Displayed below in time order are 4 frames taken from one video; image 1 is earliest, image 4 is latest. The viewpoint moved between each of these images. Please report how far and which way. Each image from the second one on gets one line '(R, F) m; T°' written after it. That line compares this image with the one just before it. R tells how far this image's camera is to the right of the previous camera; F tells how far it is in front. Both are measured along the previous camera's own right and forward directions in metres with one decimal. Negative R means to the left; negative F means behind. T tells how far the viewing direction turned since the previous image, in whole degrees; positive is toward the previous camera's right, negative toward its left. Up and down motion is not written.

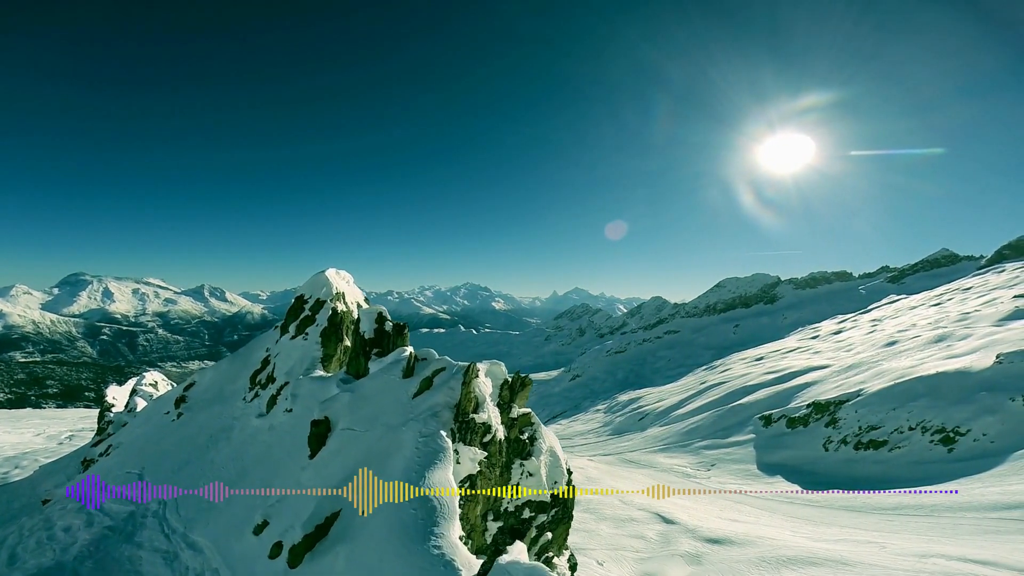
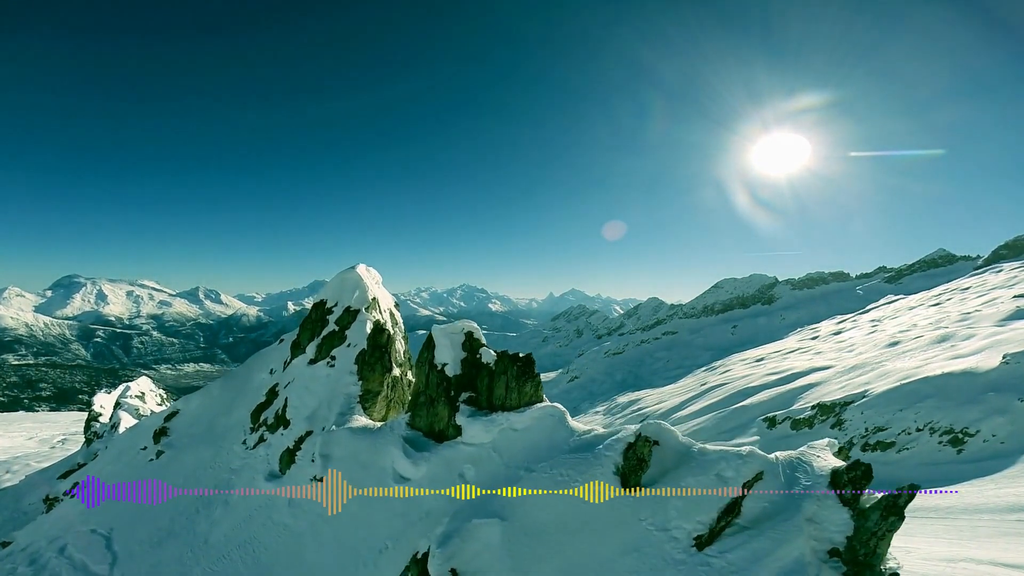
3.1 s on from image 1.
(-0.6, +0.6) m; 0°
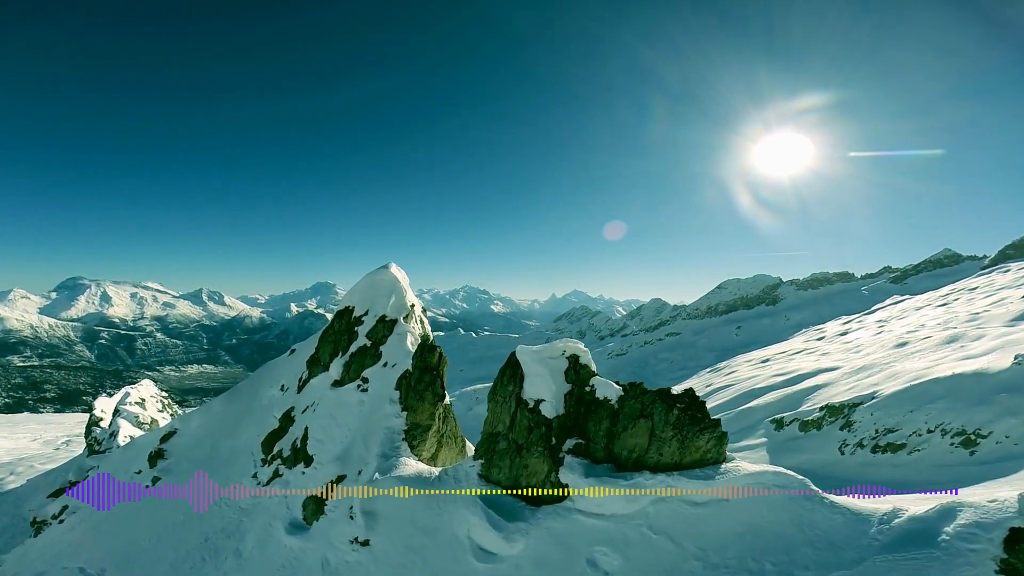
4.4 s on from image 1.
(-0.3, +0.3) m; 0°
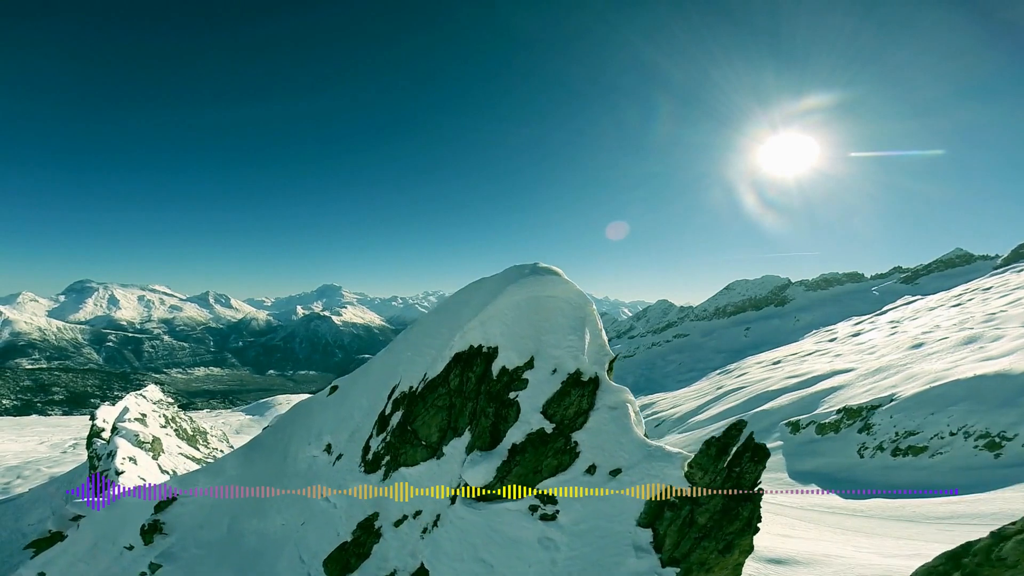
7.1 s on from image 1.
(-0.6, +0.7) m; -1°
